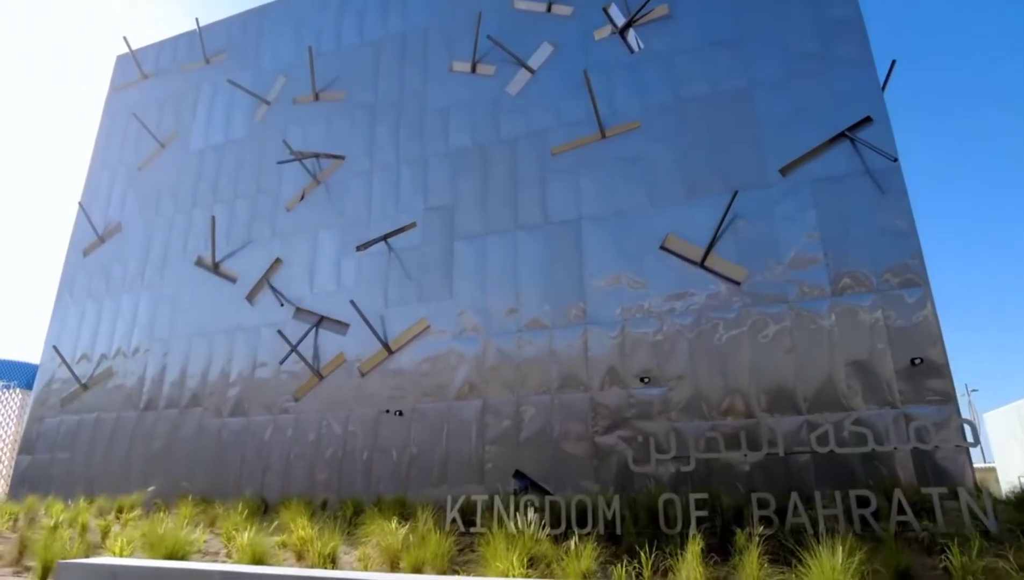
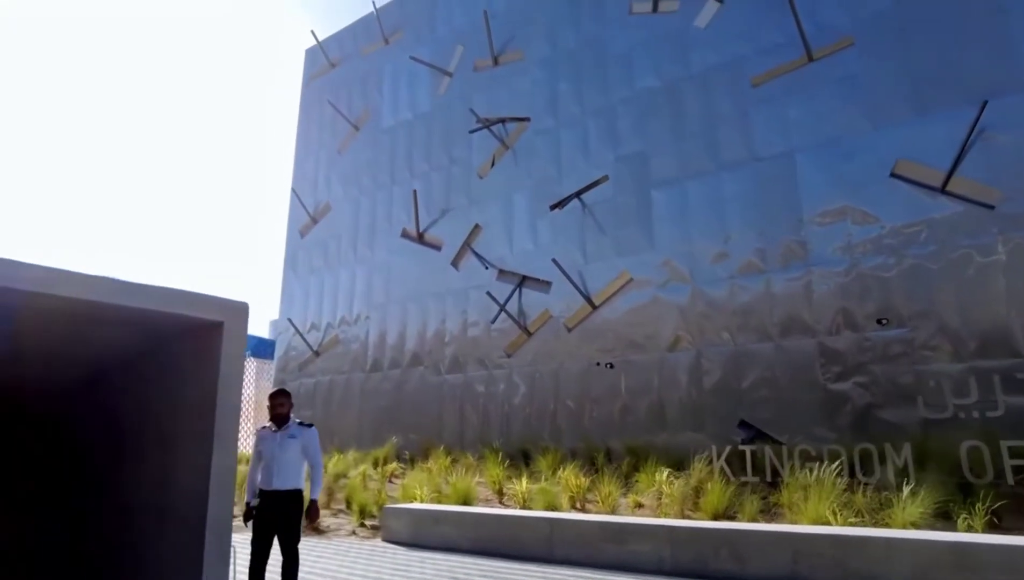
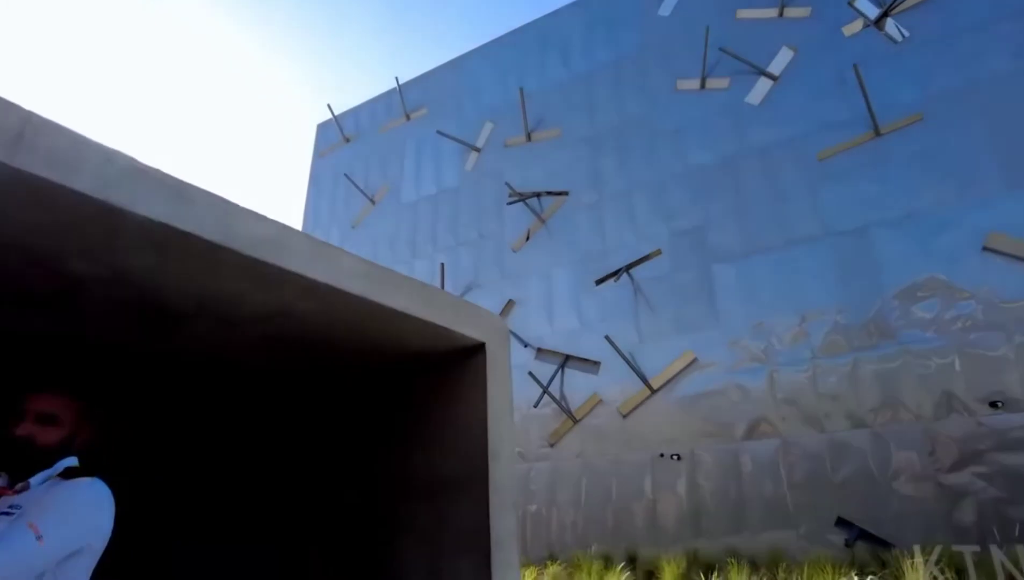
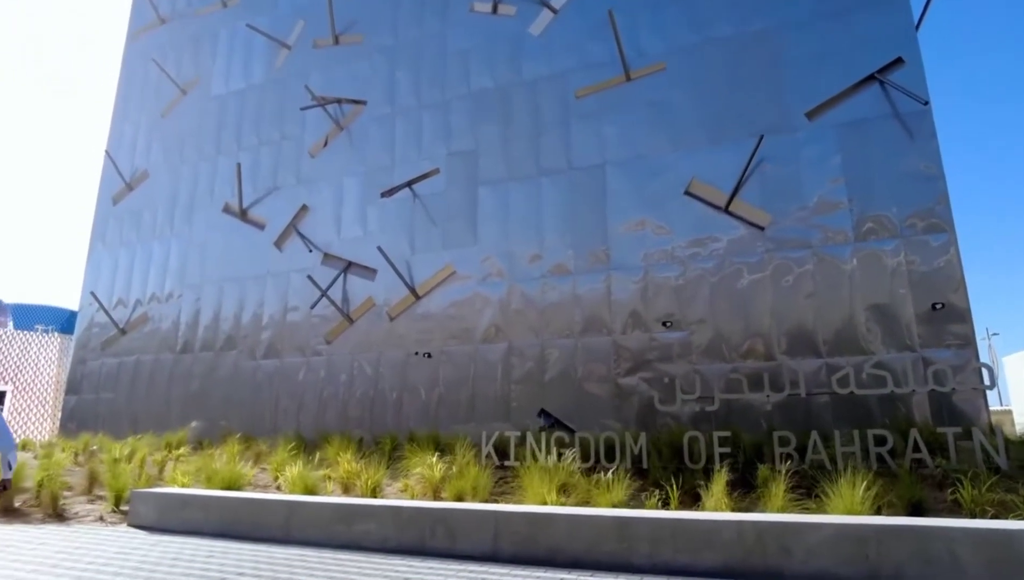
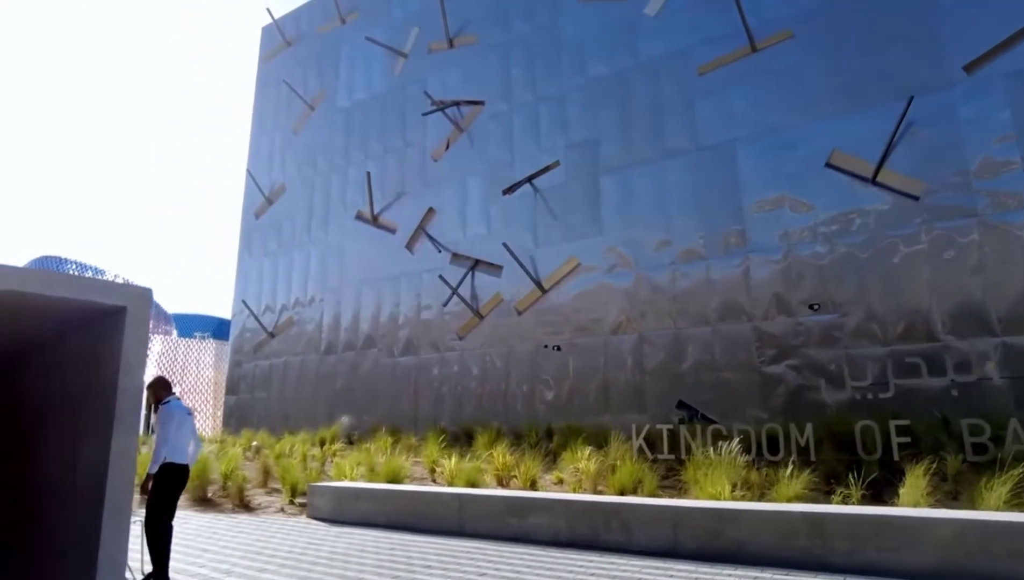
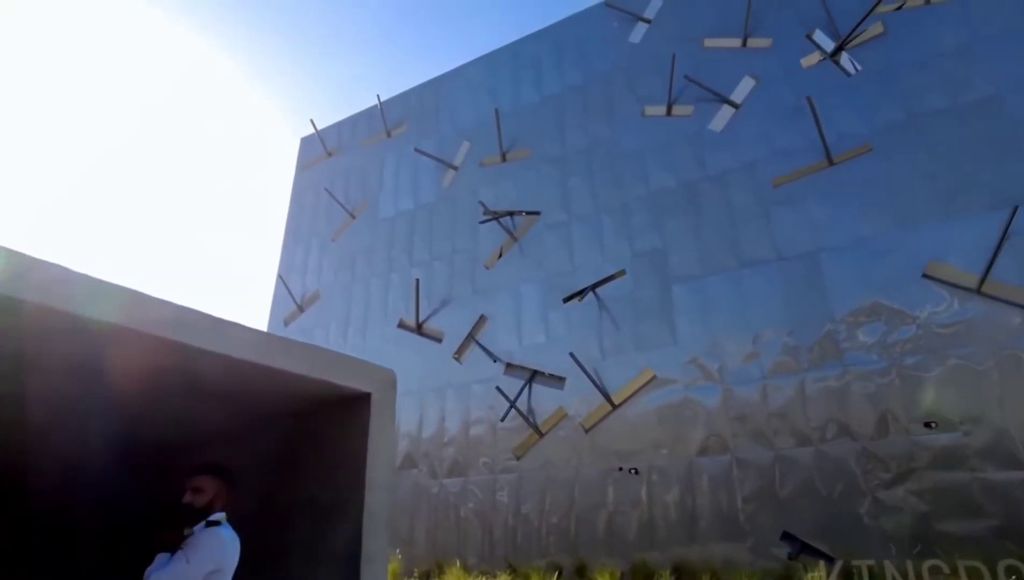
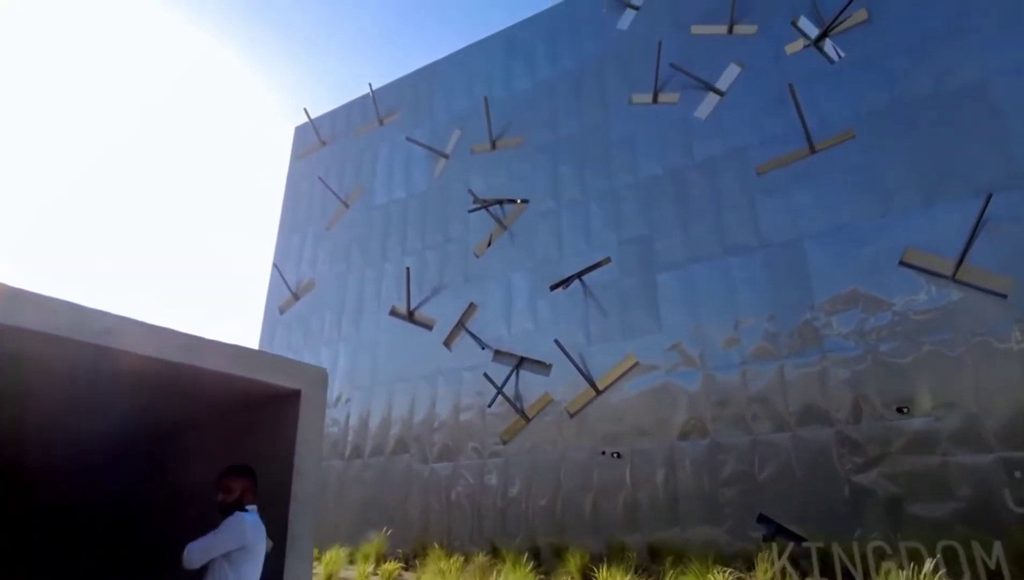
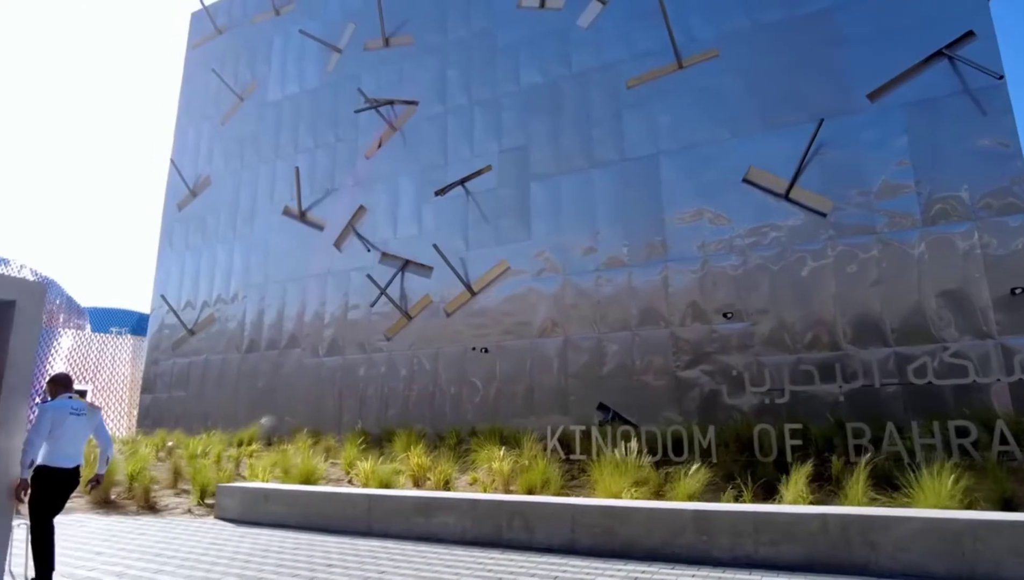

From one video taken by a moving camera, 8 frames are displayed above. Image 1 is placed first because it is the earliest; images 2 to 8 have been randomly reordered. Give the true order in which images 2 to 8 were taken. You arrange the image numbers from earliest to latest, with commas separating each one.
4, 8, 5, 2, 7, 6, 3
